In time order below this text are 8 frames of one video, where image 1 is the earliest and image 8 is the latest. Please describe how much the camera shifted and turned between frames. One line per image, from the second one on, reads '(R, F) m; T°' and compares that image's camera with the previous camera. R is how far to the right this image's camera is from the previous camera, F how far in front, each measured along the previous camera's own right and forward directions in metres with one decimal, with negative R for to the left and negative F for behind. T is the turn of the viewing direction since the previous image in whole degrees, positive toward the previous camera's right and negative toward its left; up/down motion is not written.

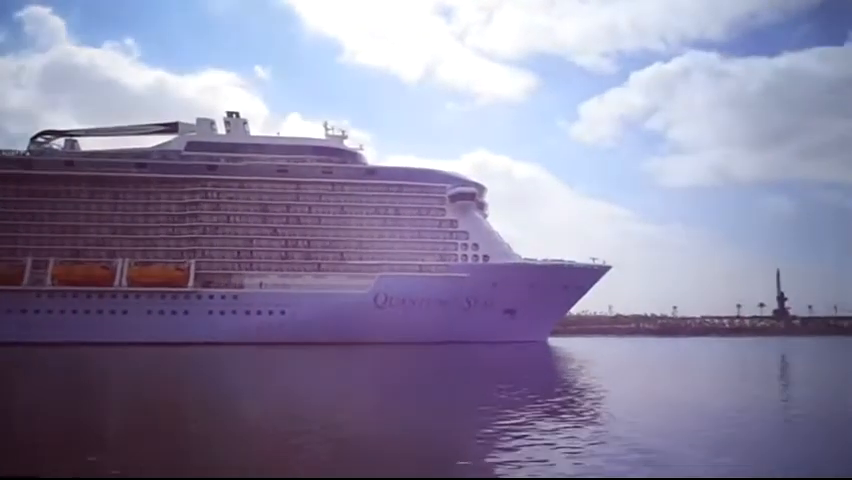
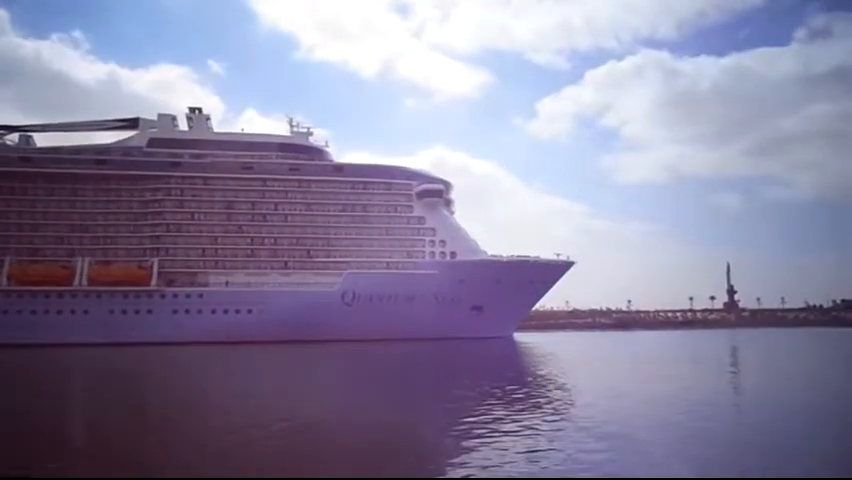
(-0.3, 0.0) m; +3°
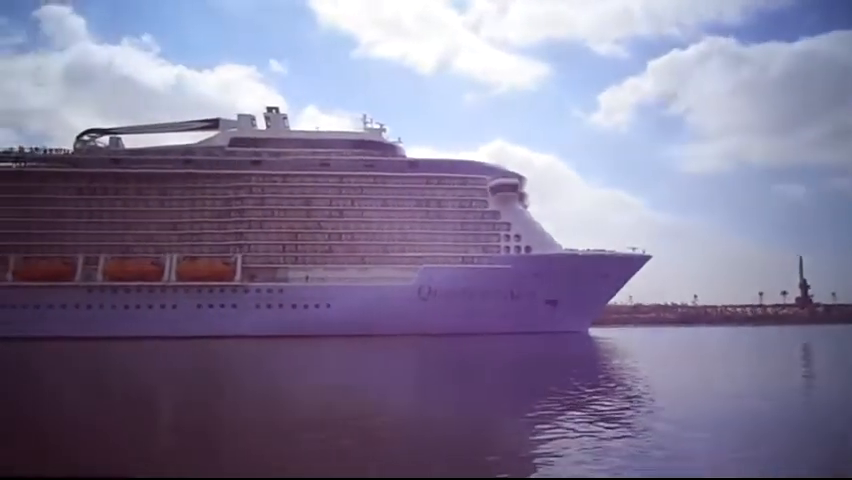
(-0.6, -0.1) m; -5°
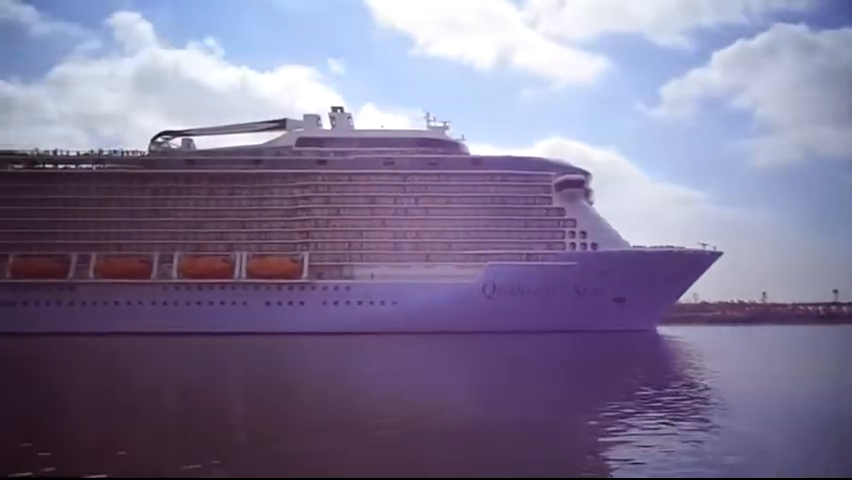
(-0.2, 0.0) m; -5°
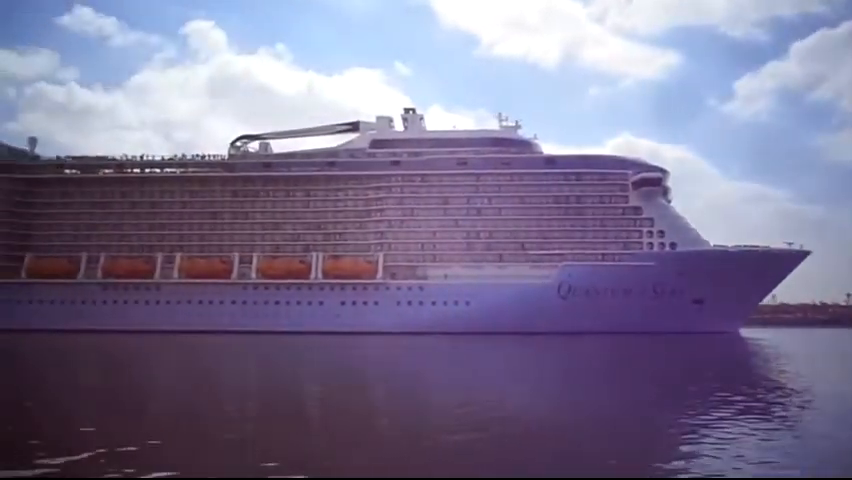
(-0.3, 0.0) m; -5°
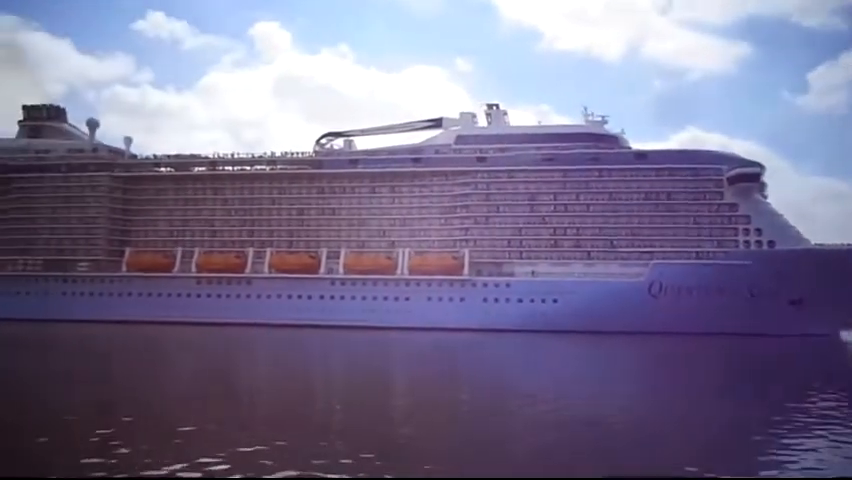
(-1.0, 0.0) m; -5°
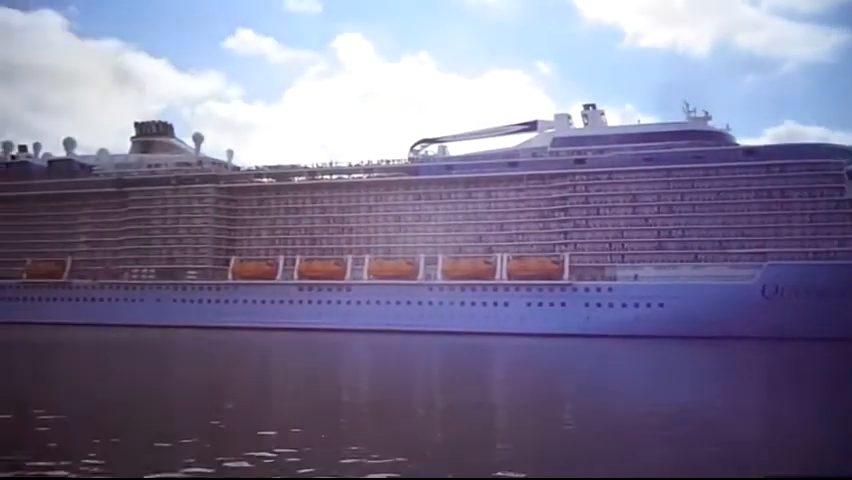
(-0.6, +0.1) m; -7°
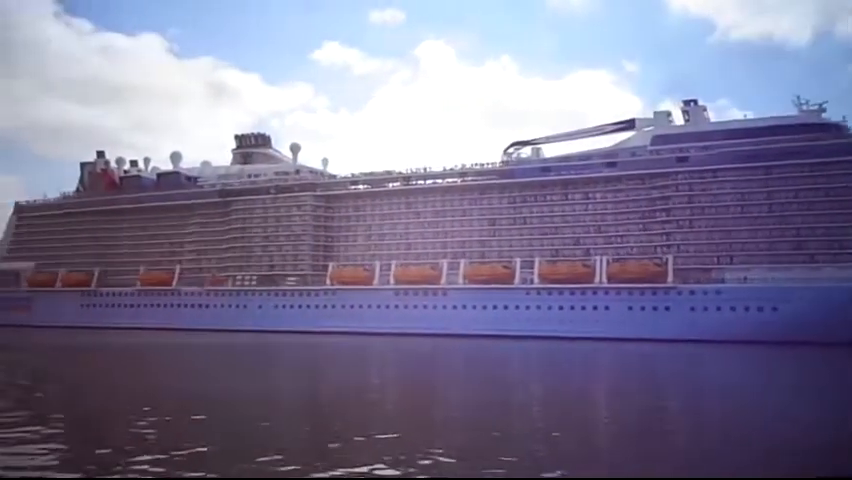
(-0.4, +0.1) m; -7°
